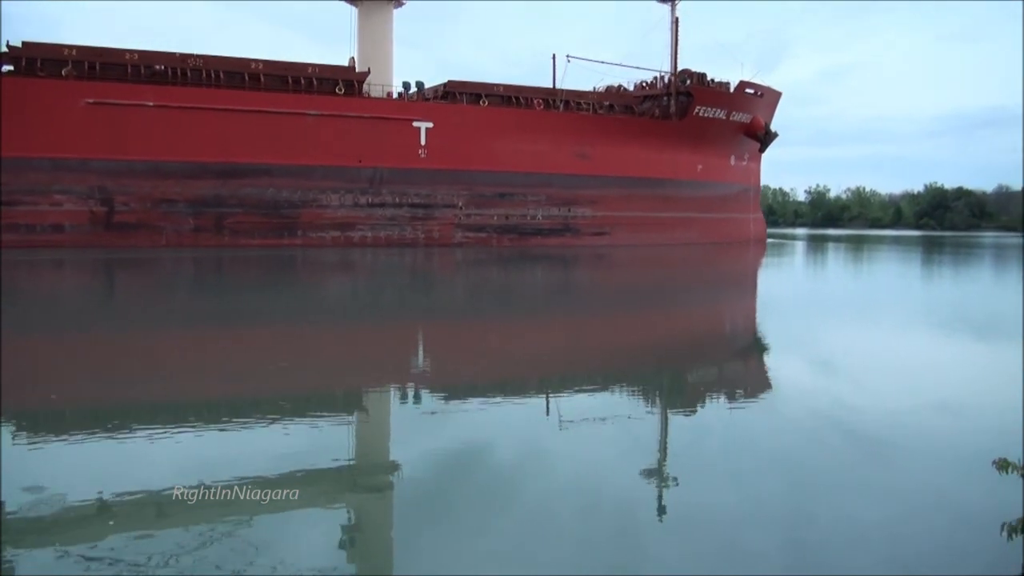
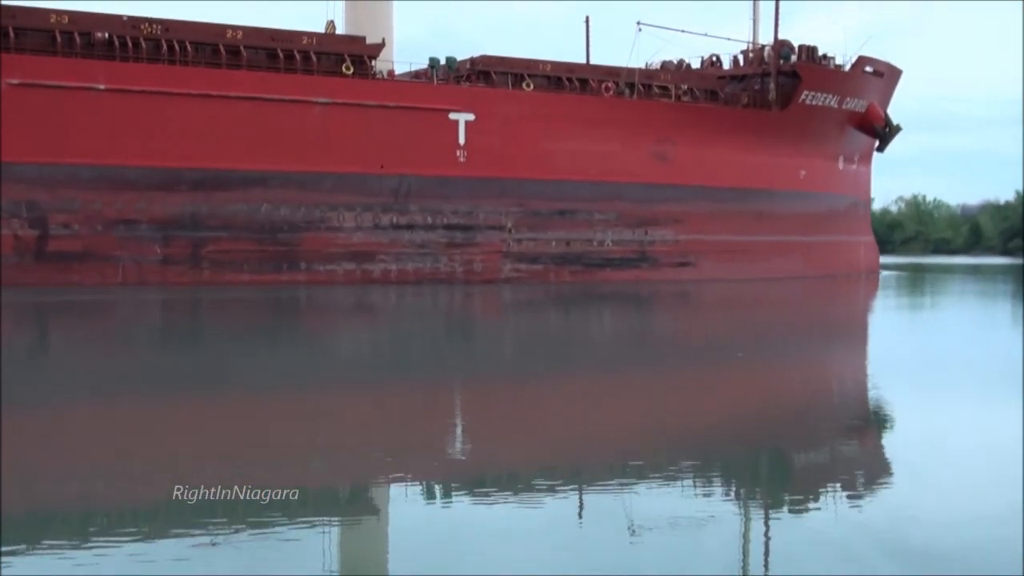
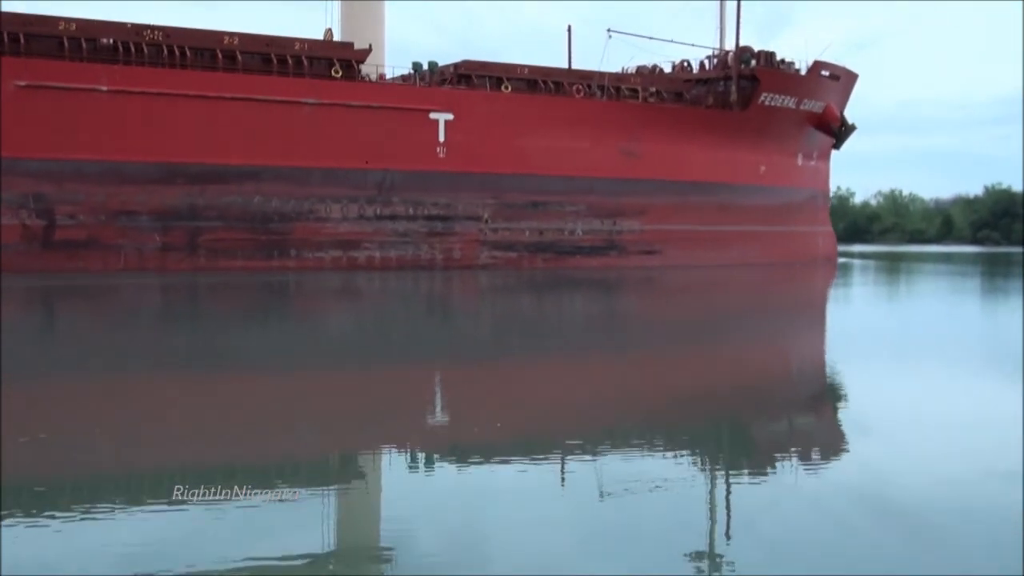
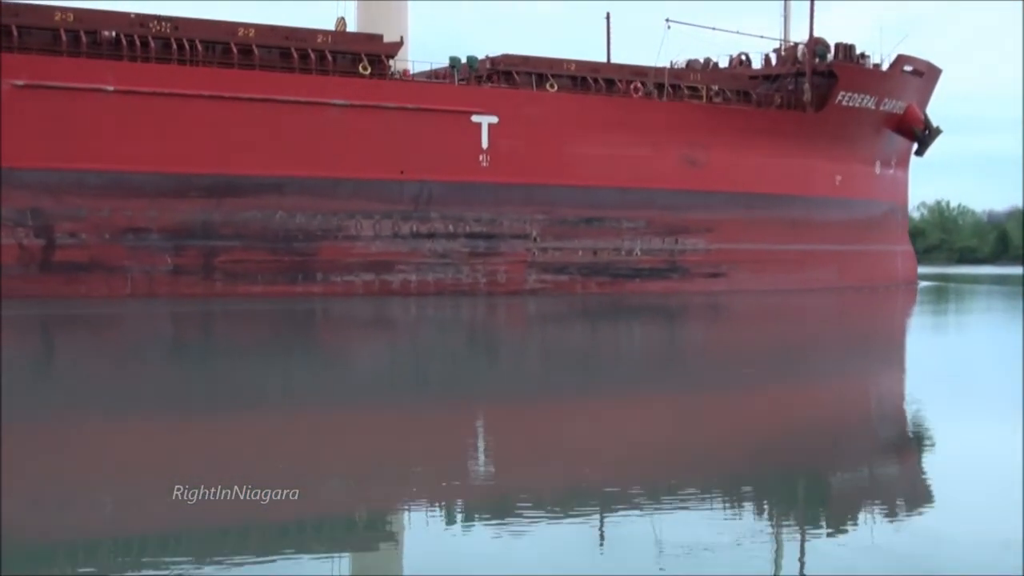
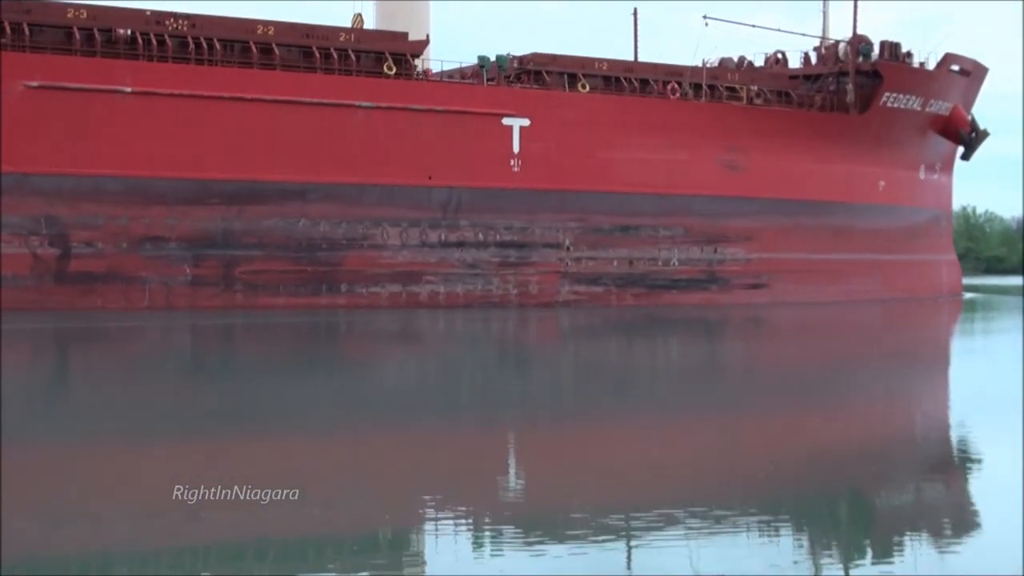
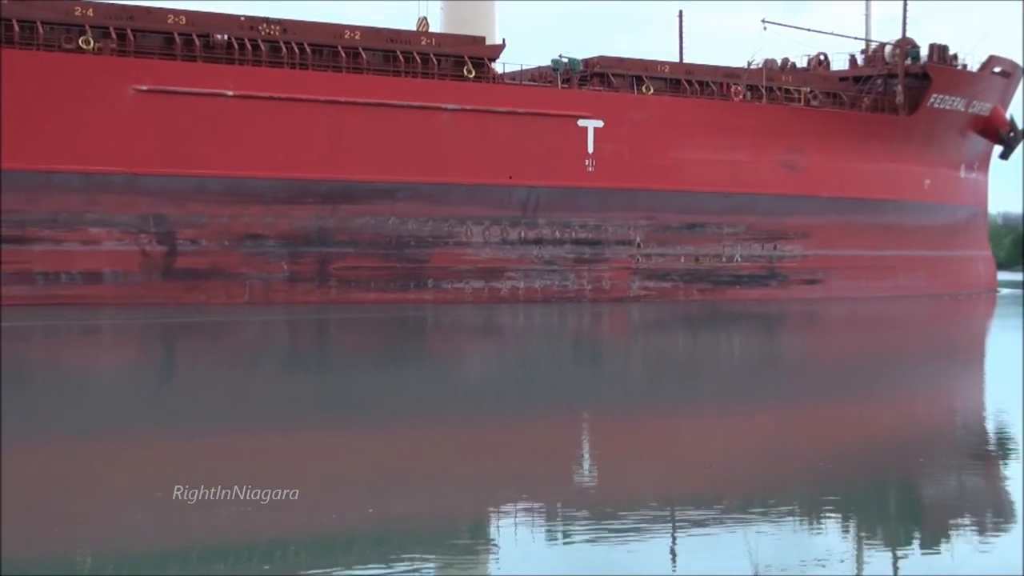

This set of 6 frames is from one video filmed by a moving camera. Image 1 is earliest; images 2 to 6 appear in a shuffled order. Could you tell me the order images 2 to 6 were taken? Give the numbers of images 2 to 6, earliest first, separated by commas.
3, 2, 4, 5, 6
